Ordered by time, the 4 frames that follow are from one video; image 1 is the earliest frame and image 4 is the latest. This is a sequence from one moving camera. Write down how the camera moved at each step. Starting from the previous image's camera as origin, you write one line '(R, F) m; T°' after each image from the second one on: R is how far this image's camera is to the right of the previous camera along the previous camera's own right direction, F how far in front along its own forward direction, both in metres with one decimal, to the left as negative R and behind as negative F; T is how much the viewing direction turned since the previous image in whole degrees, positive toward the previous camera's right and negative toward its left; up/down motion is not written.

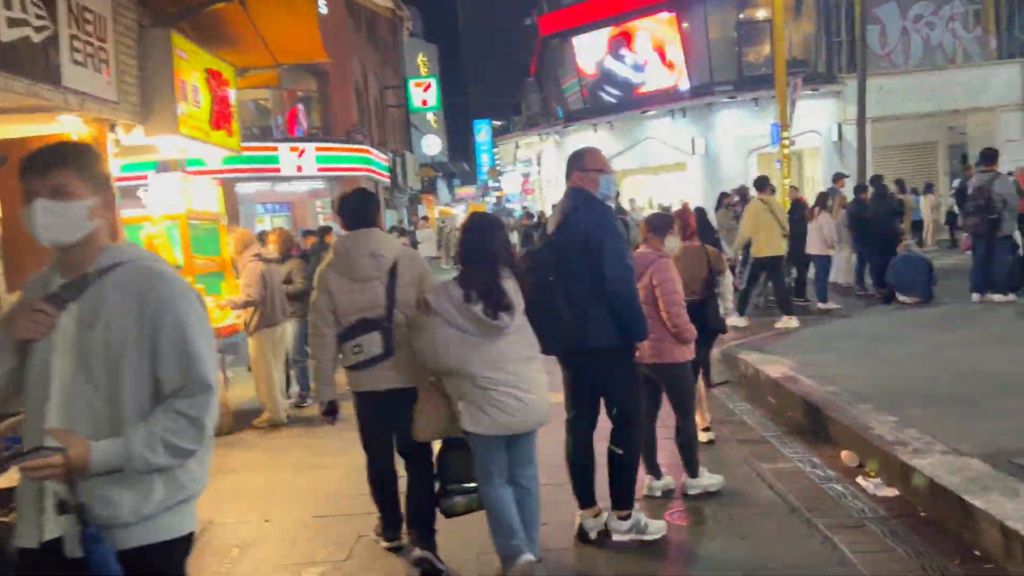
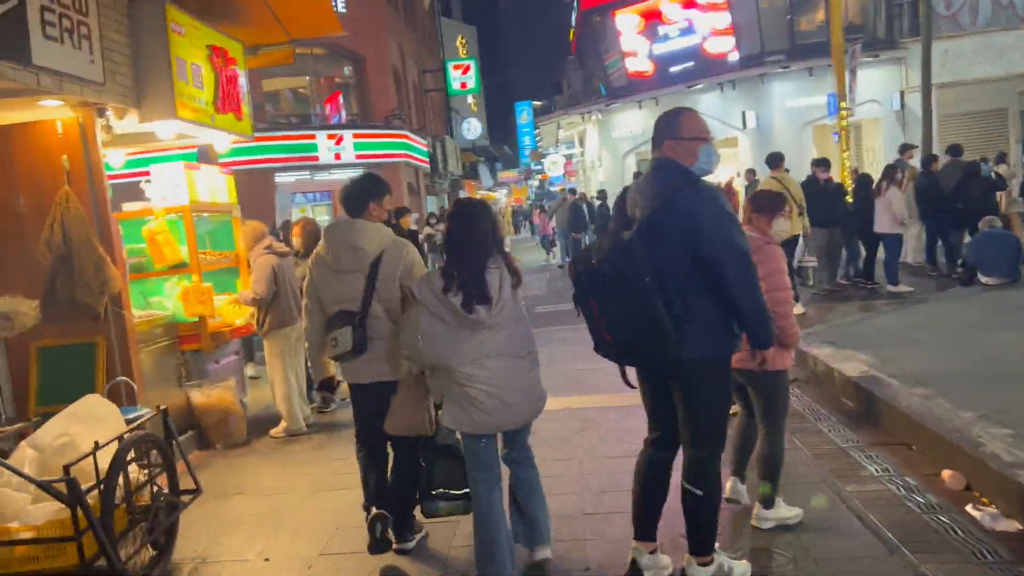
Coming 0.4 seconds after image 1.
(+0.1, +0.7) m; -3°
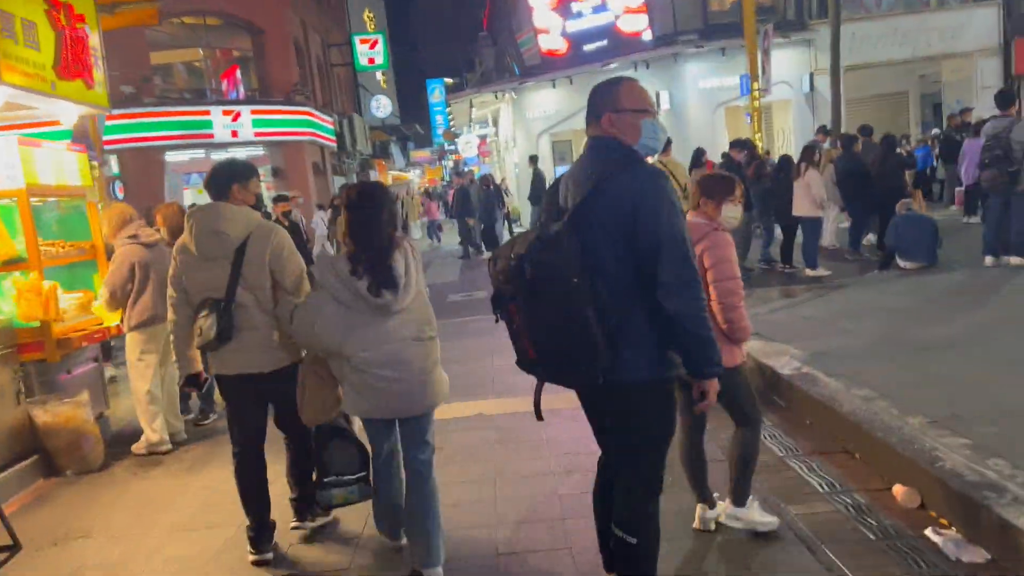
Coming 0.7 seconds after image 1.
(+0.1, +0.6) m; +6°
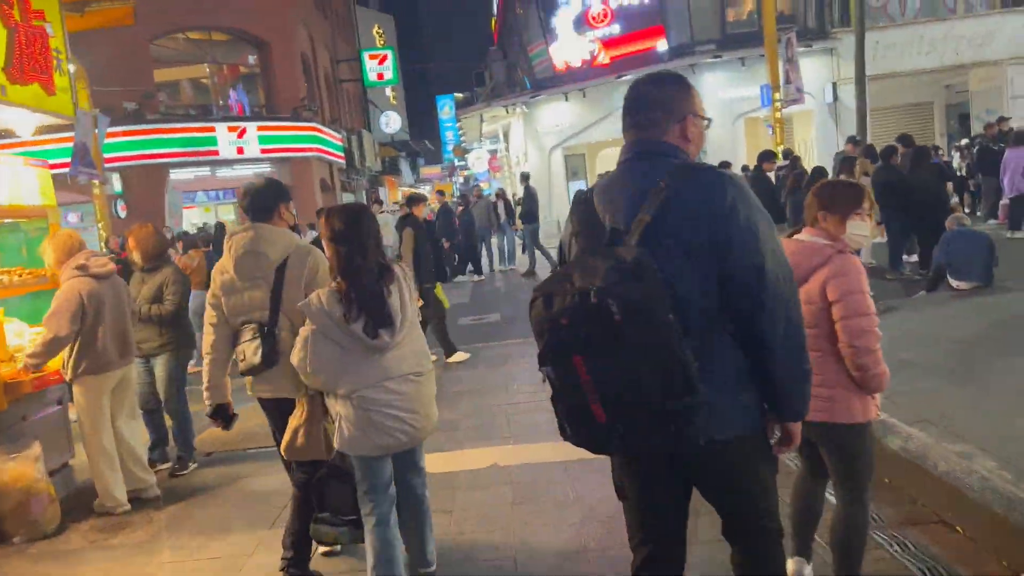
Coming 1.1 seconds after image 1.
(-0.1, +0.7) m; -1°
